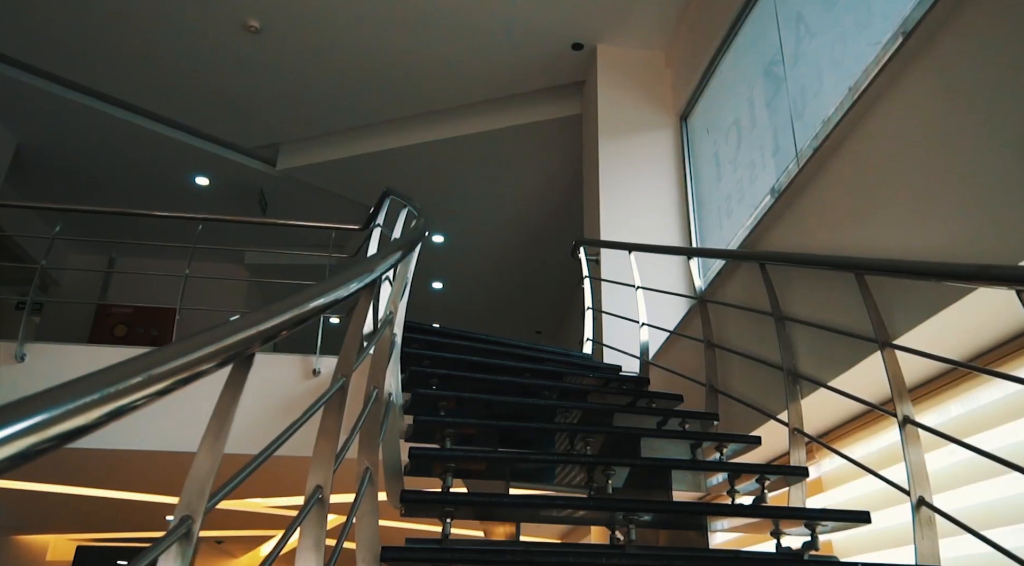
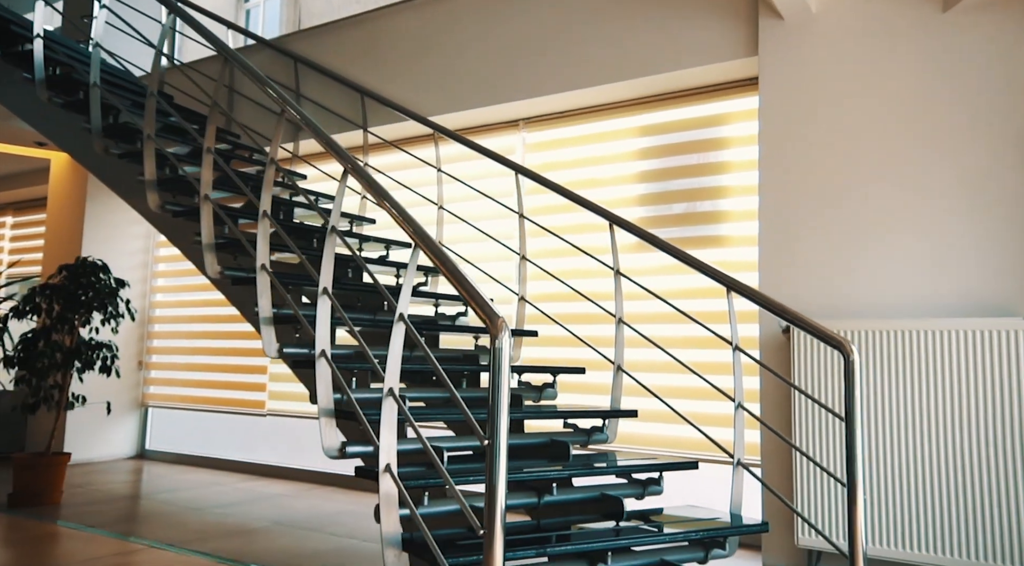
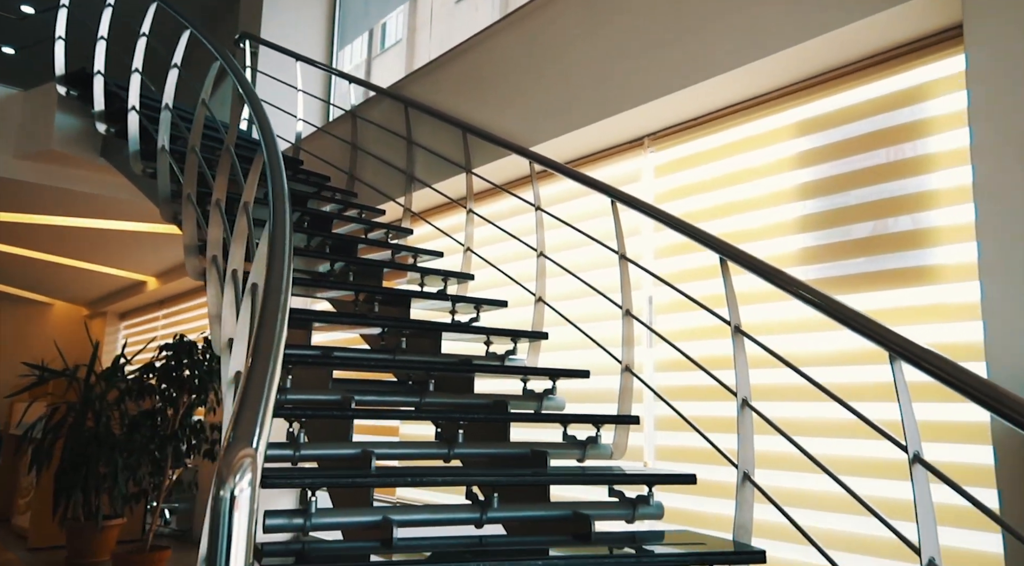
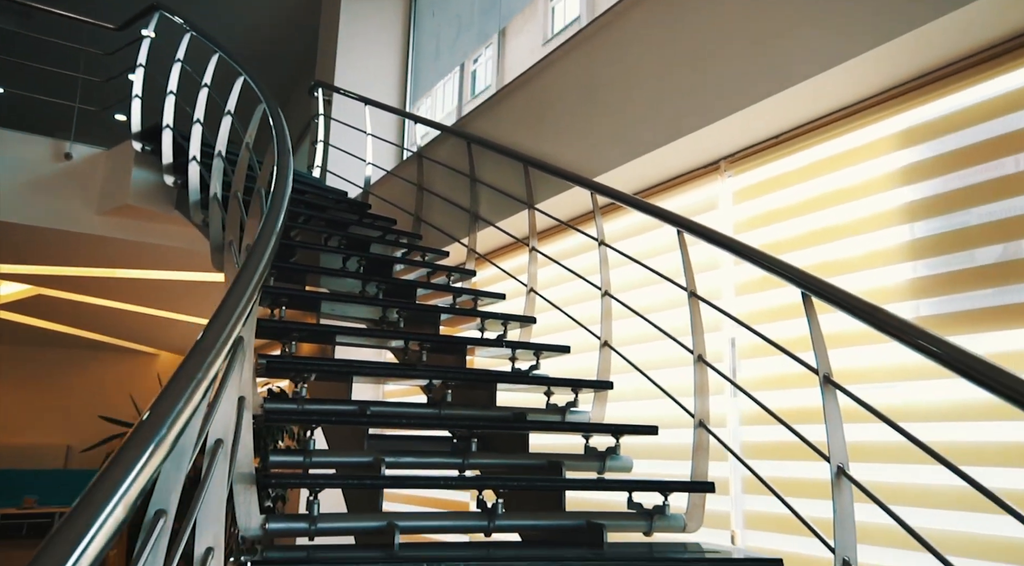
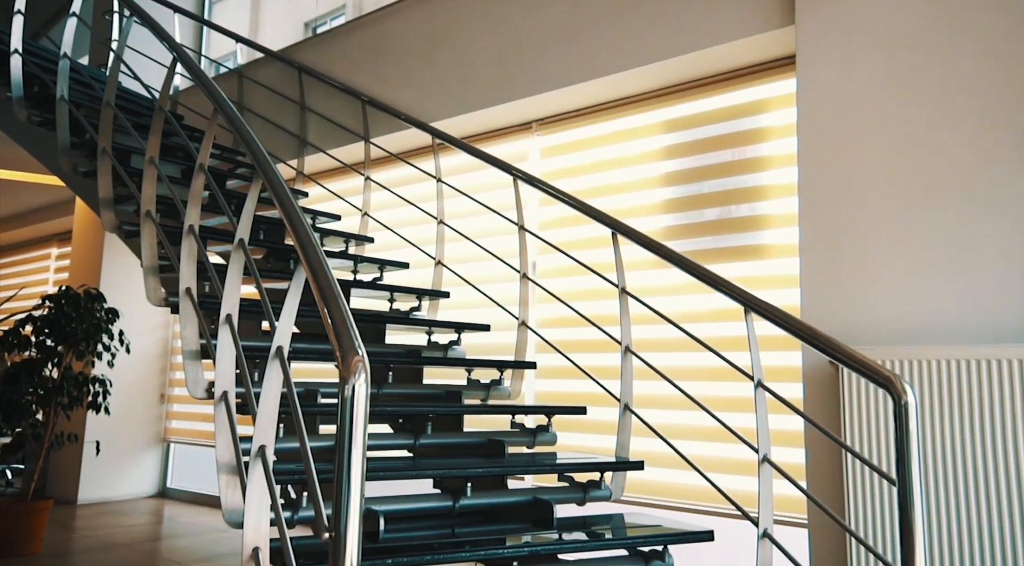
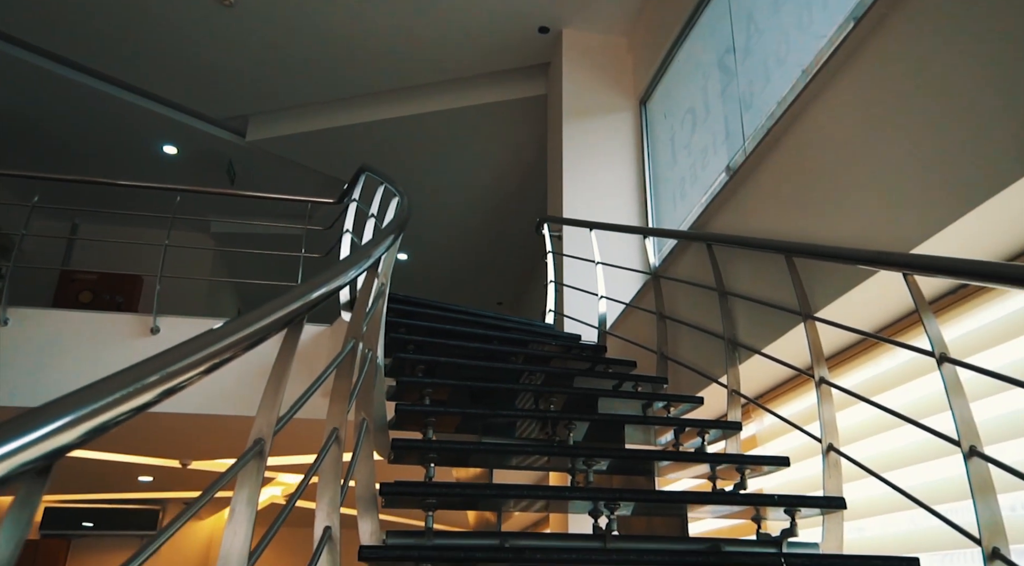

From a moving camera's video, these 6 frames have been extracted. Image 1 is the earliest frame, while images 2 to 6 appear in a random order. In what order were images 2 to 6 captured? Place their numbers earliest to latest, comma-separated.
6, 4, 3, 5, 2
